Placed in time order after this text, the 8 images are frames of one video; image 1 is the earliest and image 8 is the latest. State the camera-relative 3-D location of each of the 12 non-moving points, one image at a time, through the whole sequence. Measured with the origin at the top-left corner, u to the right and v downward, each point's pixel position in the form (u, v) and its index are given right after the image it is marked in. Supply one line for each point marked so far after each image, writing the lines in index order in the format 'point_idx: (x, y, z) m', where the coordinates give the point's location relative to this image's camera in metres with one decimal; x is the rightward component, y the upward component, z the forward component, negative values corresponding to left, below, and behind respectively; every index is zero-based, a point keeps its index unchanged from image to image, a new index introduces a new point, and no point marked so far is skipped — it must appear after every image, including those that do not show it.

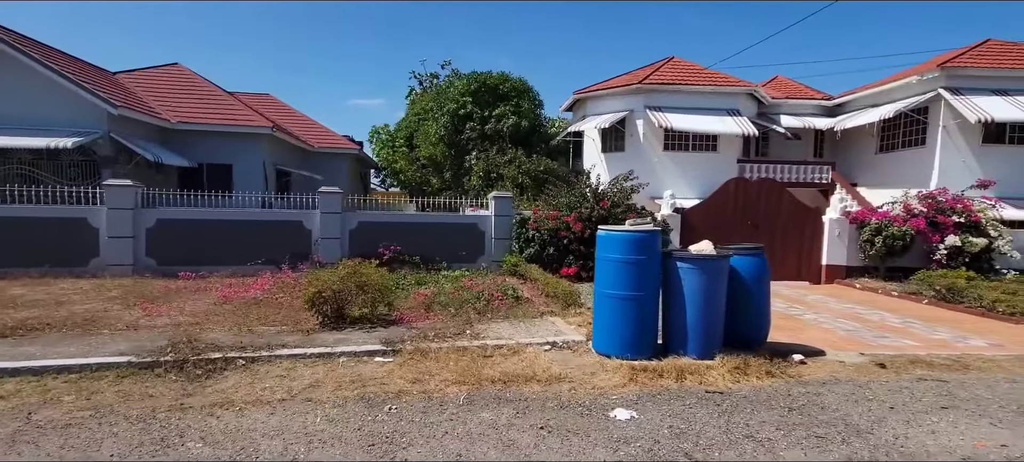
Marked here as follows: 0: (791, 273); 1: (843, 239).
0: (+8.2, -1.2, +15.0) m
1: (+9.5, -0.2, +14.7) m
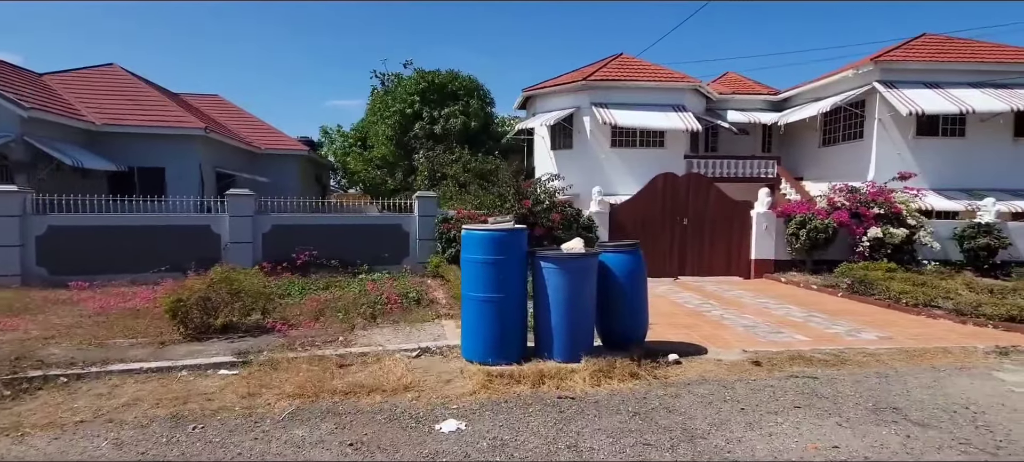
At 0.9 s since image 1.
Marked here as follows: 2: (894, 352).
0: (+6.1, -1.1, +14.9) m
1: (+7.5, 0.0, +14.7) m
2: (+5.5, -1.8, +7.4) m
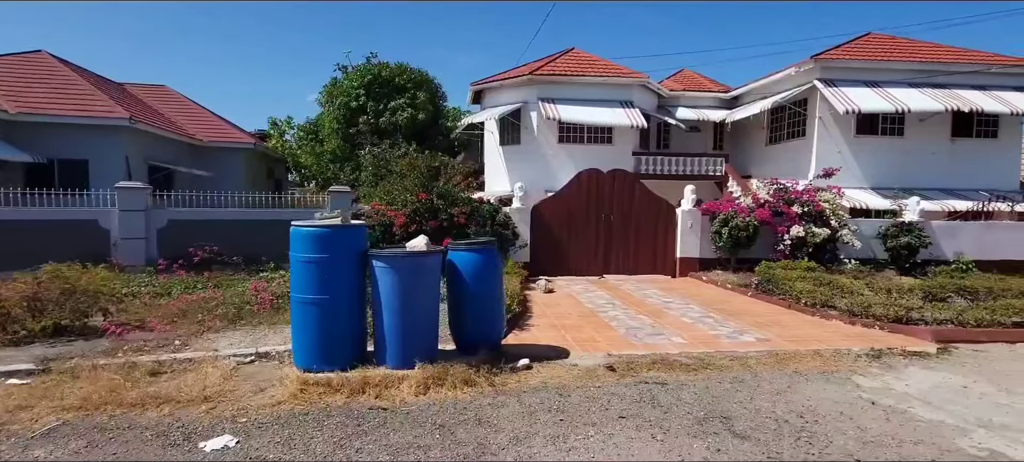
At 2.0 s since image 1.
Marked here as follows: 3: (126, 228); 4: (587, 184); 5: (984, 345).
0: (+3.9, -1.0, +14.7) m
1: (+5.2, 0.0, +14.4) m
2: (+3.5, -1.7, +7.1) m
3: (-9.0, +0.1, +11.9) m
4: (+2.1, +1.3, +14.4) m
5: (+7.2, -1.8, +7.8) m
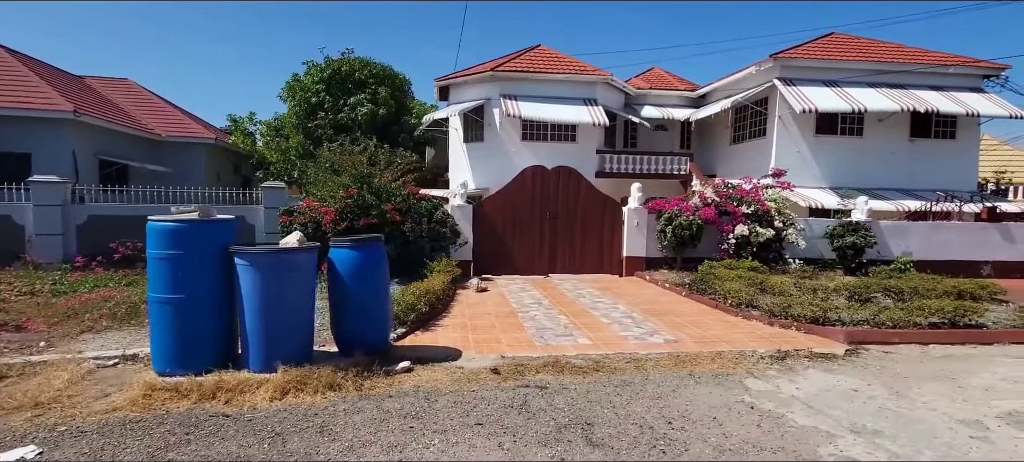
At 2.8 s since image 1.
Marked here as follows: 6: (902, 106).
0: (+2.3, -0.9, +14.4) m
1: (+3.6, +0.1, +14.2) m
2: (+2.1, -1.7, +6.9) m
3: (-10.6, +0.2, +11.5) m
4: (+0.5, +1.4, +14.1) m
5: (+5.8, -1.7, +7.7) m
6: (+14.5, +4.6, +19.0) m
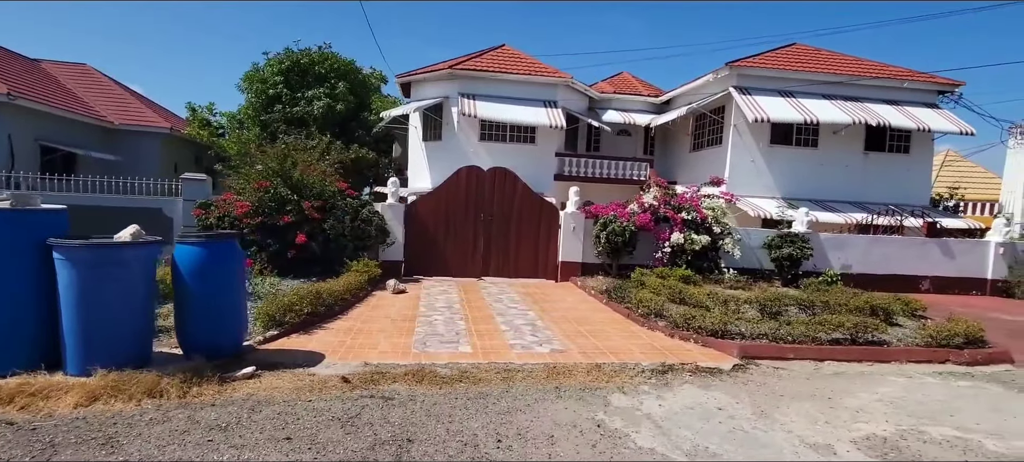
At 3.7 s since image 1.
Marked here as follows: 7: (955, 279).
0: (+0.4, -1.0, +14.1) m
1: (+1.8, -0.1, +13.9) m
2: (+0.4, -1.8, +6.6) m
3: (-12.3, +0.5, +10.9) m
4: (-1.3, +1.3, +13.8) m
5: (+4.0, -1.9, +7.5) m
6: (+12.7, +4.2, +19.0) m
7: (+13.5, -1.5, +15.6) m
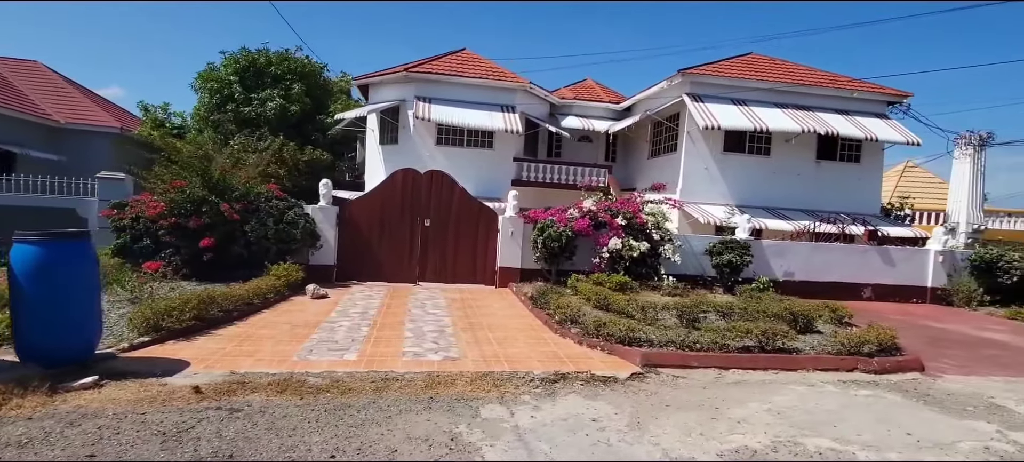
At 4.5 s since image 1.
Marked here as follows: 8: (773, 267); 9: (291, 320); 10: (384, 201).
0: (-1.3, -1.2, +13.8) m
1: (+0.1, -0.2, +13.7) m
2: (-1.1, -1.8, +6.3) m
3: (-13.9, +0.5, +10.2) m
4: (-2.9, +1.2, +13.5) m
5: (+2.5, -2.0, +7.2) m
6: (+10.9, +3.9, +19.1) m
7: (+11.8, -1.7, +15.7) m
8: (+7.7, -1.1, +15.0) m
9: (-3.8, -1.5, +8.7) m
10: (-3.4, +0.8, +13.4) m
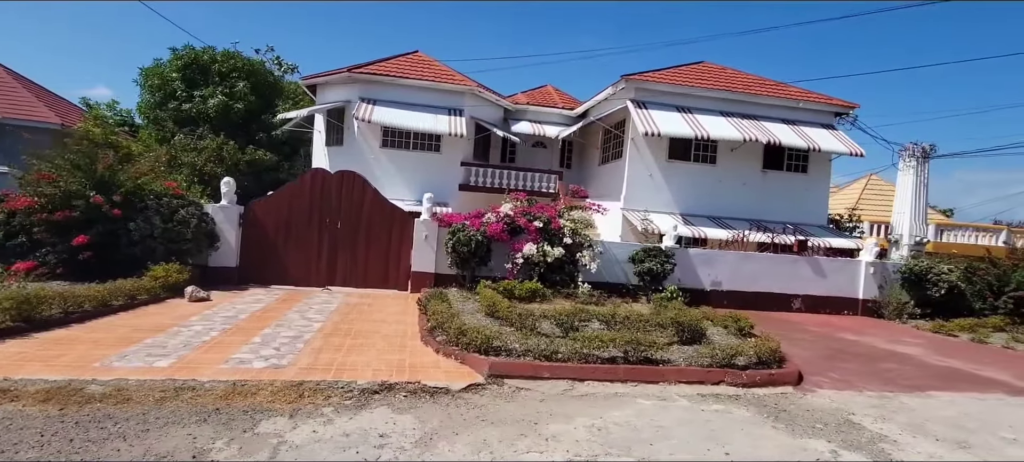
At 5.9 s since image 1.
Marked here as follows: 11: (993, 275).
0: (-3.5, -1.2, +13.3) m
1: (-2.1, -0.3, +13.2) m
2: (-3.2, -1.8, +5.8) m
3: (-16.0, +0.7, +9.5) m
4: (-5.1, +1.2, +13.0) m
5: (+0.4, -2.0, +6.8) m
6: (+8.6, +3.5, +18.9) m
7: (+9.5, -2.0, +15.4) m
8: (+5.4, -1.3, +14.7) m
9: (-5.9, -1.5, +8.2) m
10: (-5.6, +0.8, +12.9) m
11: (+14.3, -1.3, +15.2) m
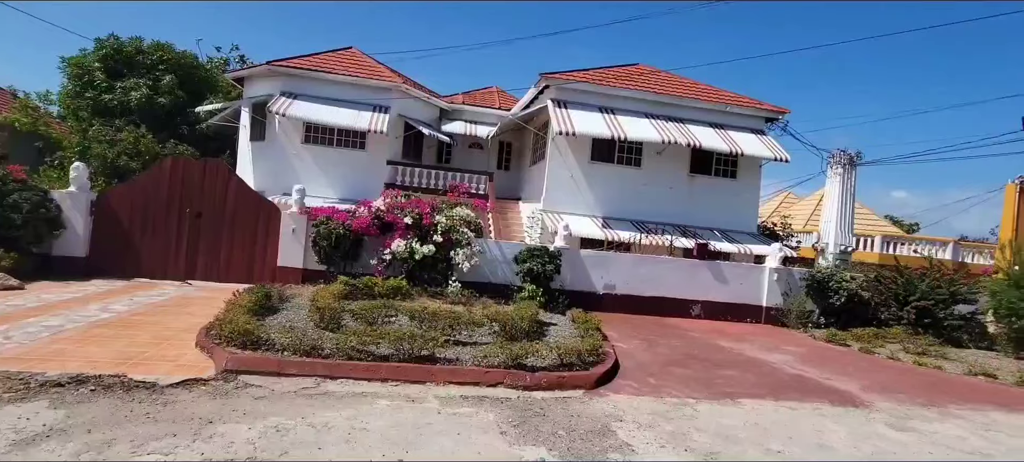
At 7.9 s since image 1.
0: (-6.7, -1.0, +12.7) m
1: (-5.3, -0.1, +12.6) m
2: (-6.4, -1.4, +5.1) m
3: (-19.1, +1.2, +8.7) m
4: (-8.3, +1.4, +12.3) m
5: (-2.8, -1.8, +6.2) m
6: (+5.5, +3.4, +18.5) m
7: (+6.3, -2.1, +14.8) m
8: (+2.2, -1.3, +14.1) m
9: (-9.1, -1.2, +7.5) m
10: (-8.7, +1.0, +12.3) m
11: (+11.1, -1.5, +14.7) m
